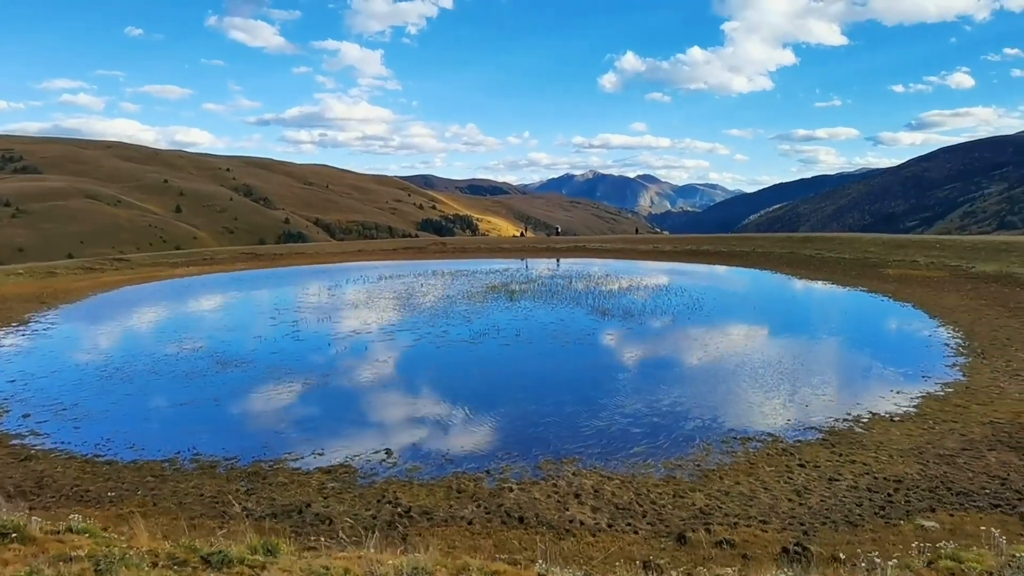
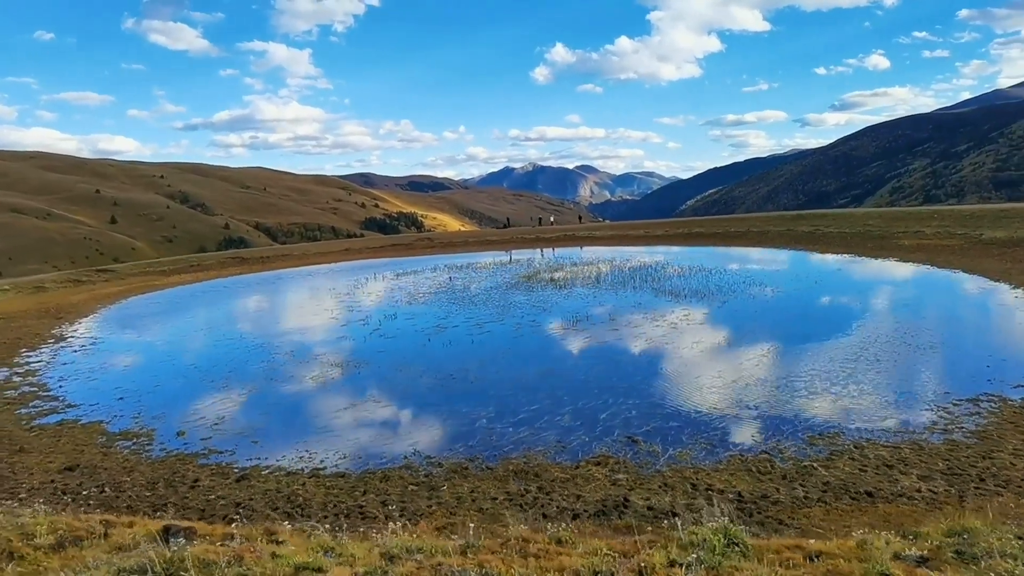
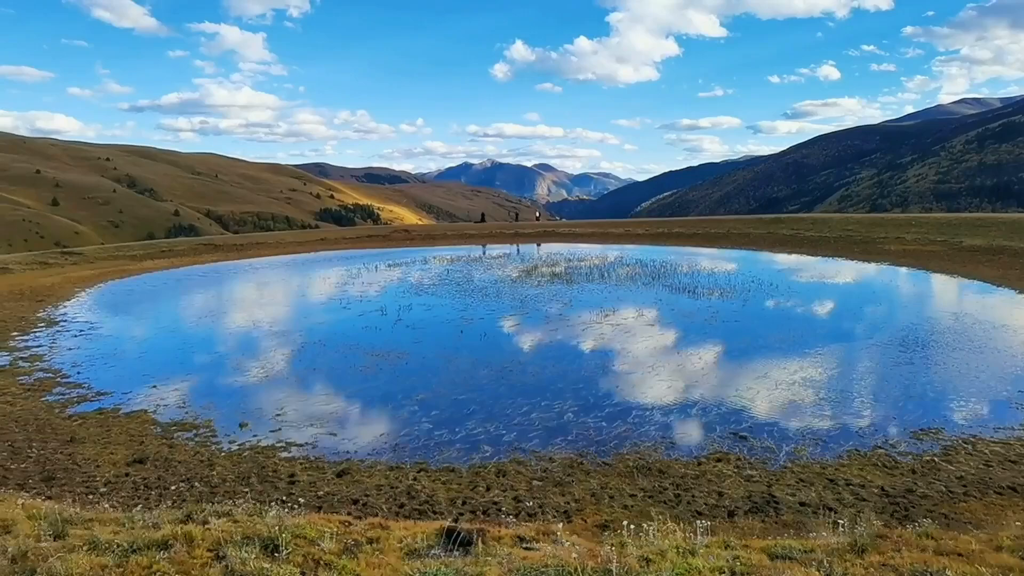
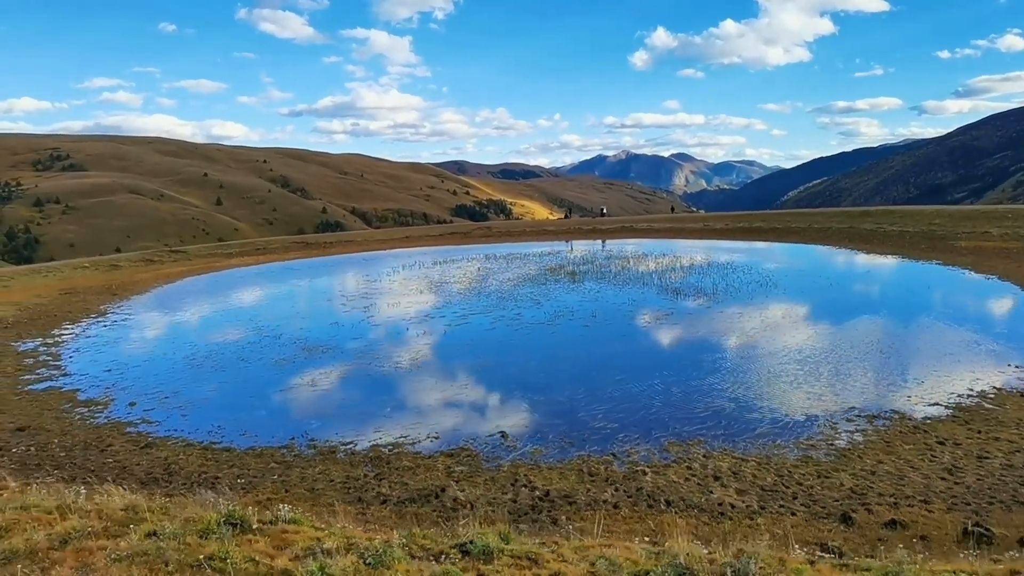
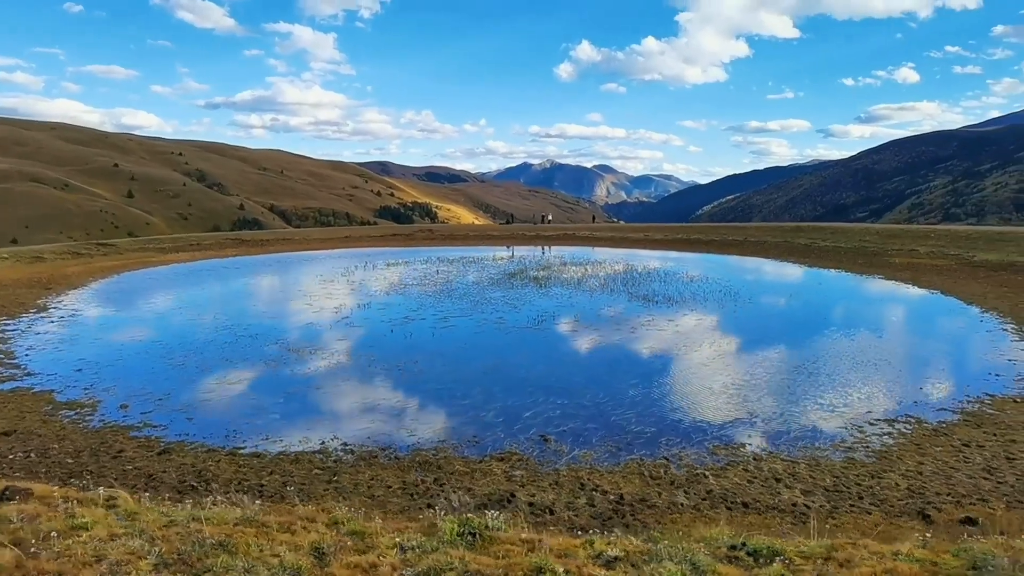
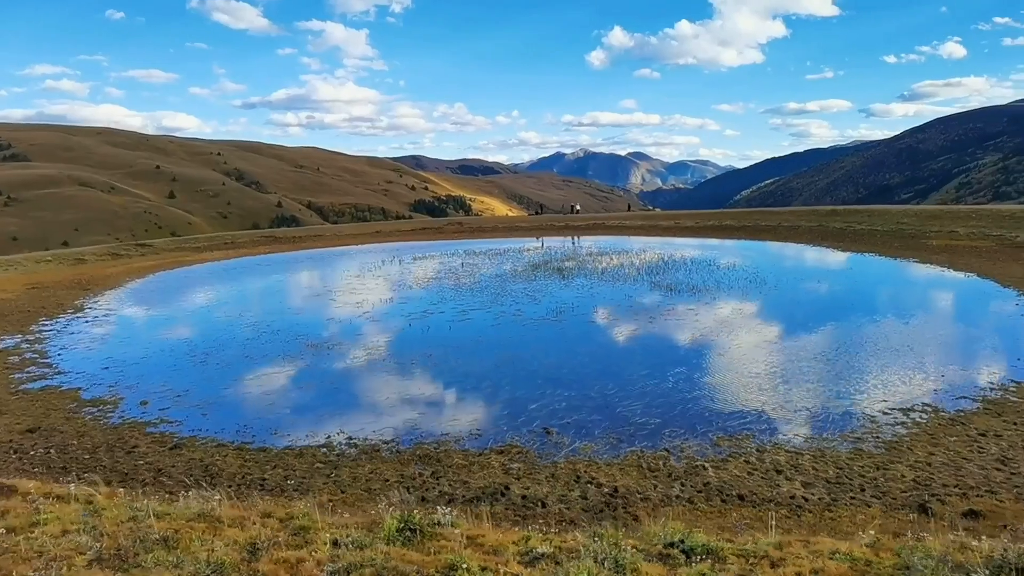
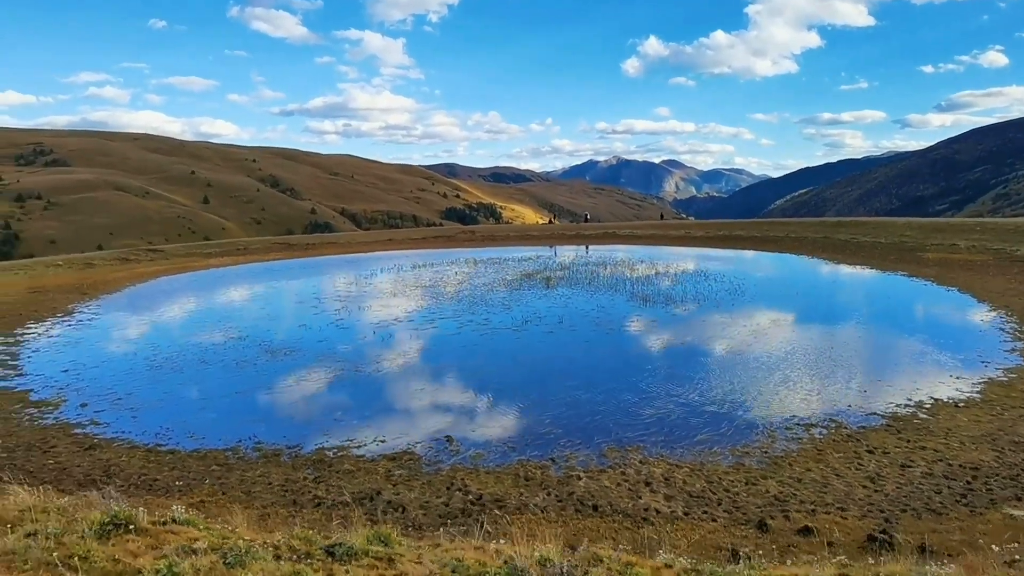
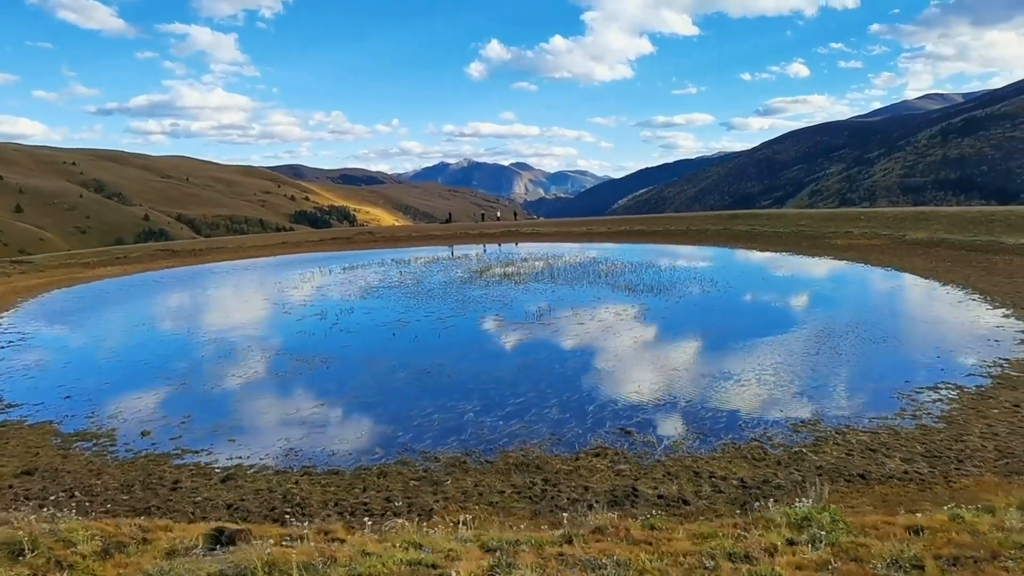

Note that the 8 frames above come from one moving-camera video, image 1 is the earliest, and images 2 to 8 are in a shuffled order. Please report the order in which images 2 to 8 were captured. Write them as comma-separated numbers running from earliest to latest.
7, 4, 6, 5, 2, 8, 3
